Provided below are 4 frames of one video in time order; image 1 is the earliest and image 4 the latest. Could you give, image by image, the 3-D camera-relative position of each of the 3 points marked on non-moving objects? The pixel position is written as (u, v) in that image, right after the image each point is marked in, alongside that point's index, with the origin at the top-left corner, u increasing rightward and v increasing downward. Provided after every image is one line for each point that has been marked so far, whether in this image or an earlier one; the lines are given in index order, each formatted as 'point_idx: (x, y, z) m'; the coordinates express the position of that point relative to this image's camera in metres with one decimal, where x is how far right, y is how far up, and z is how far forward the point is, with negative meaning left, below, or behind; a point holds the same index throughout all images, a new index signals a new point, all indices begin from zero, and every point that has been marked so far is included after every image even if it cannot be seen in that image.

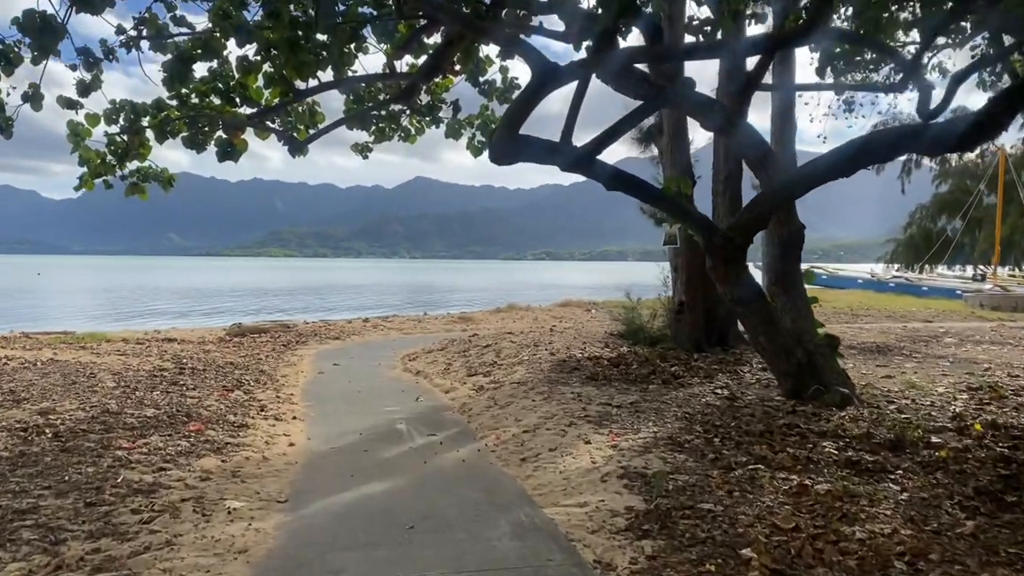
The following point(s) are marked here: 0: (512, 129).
0: (0.0, +1.1, +6.0) m
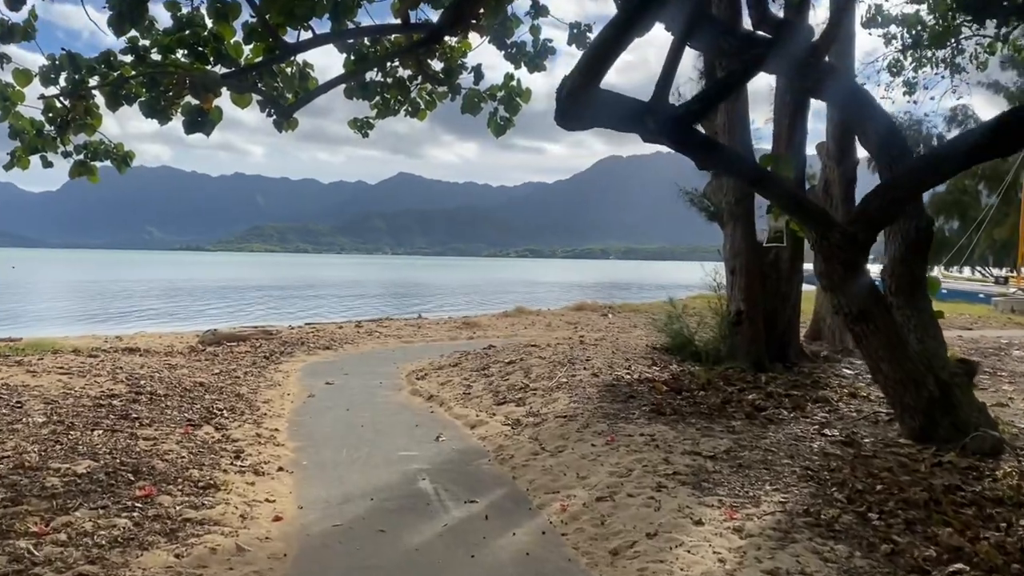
0: (+0.4, +1.0, +4.3) m
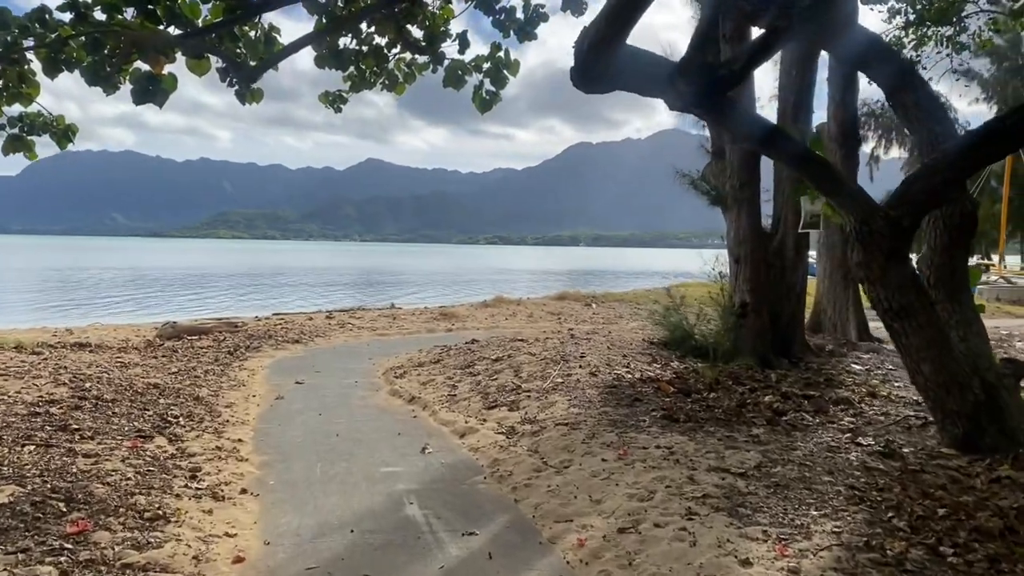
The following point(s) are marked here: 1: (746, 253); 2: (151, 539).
0: (+0.4, +1.1, +3.6) m
1: (+2.3, +0.3, +8.6) m
2: (-1.6, -1.1, +3.8) m
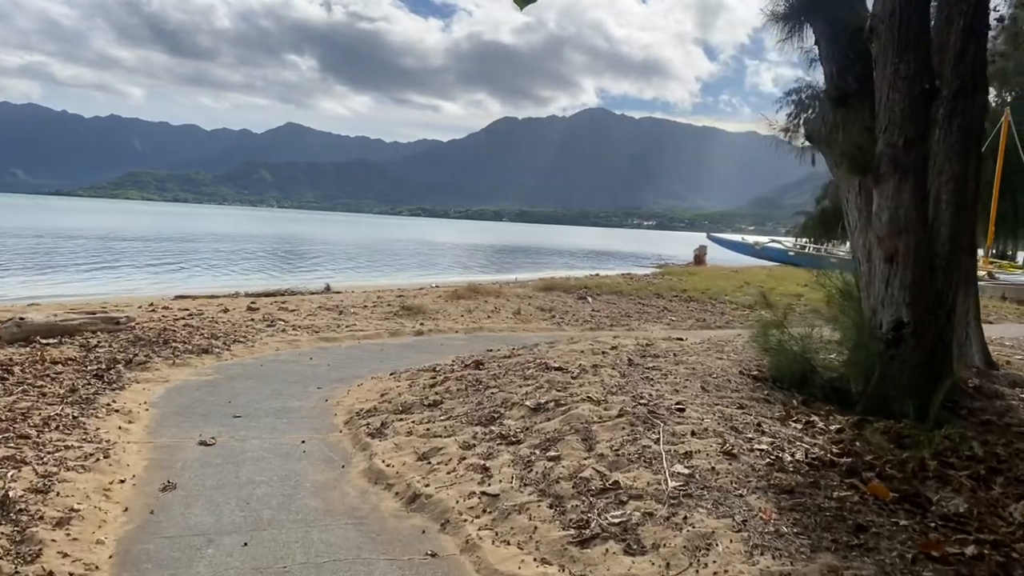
0: (+1.2, +0.9, +0.5) m
1: (+2.5, +0.3, +5.7) m
2: (-0.9, -1.2, +0.6) m
